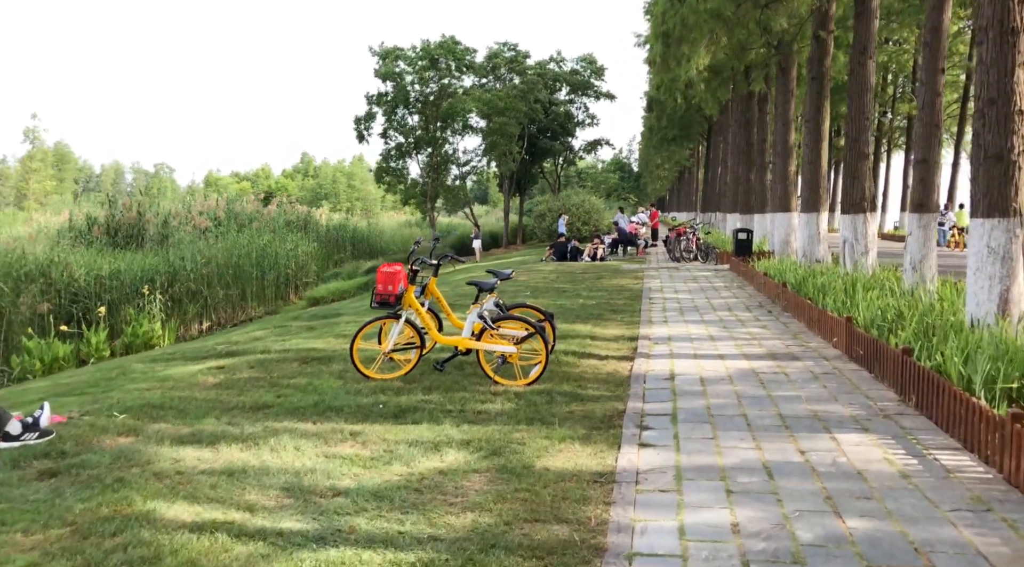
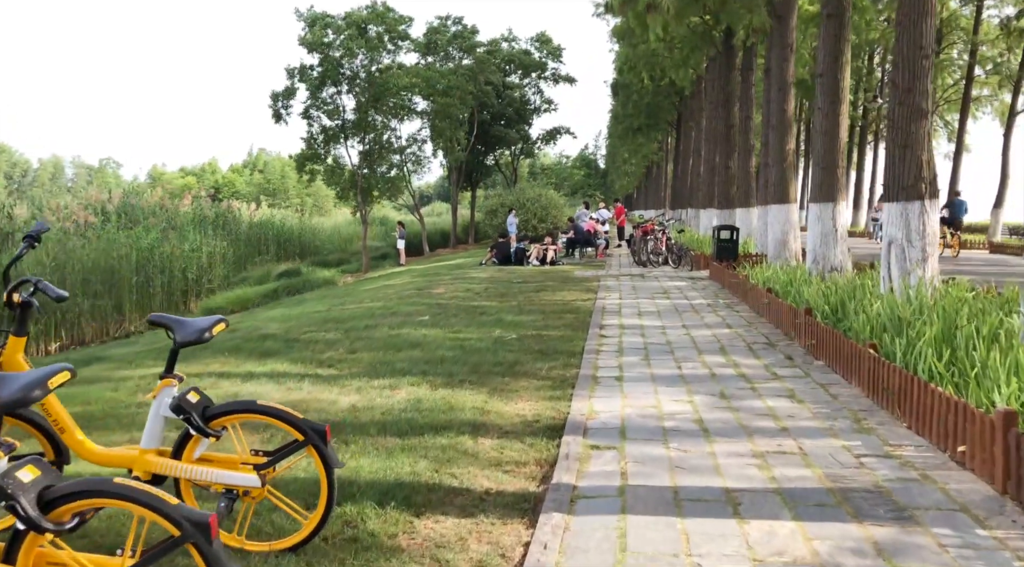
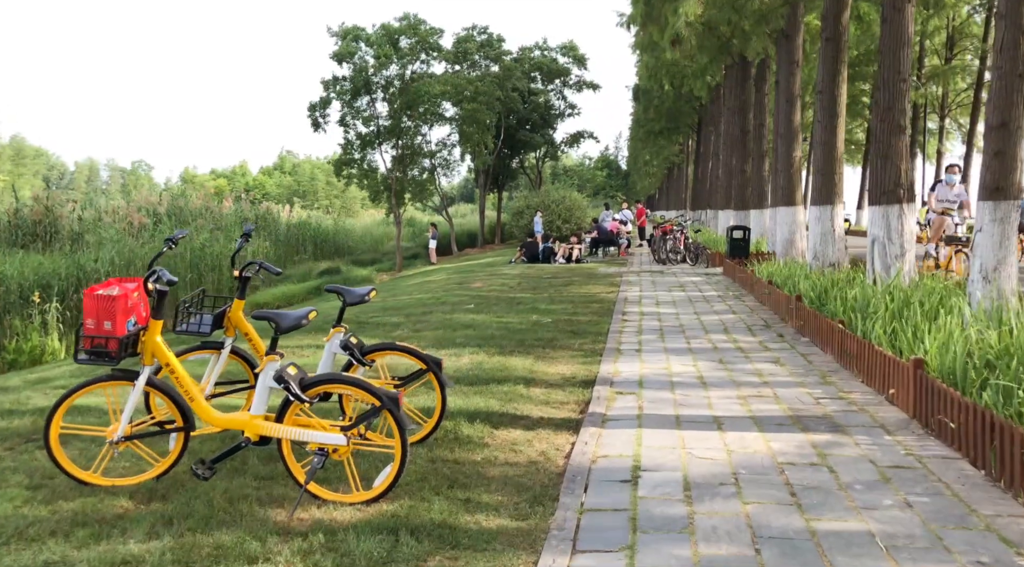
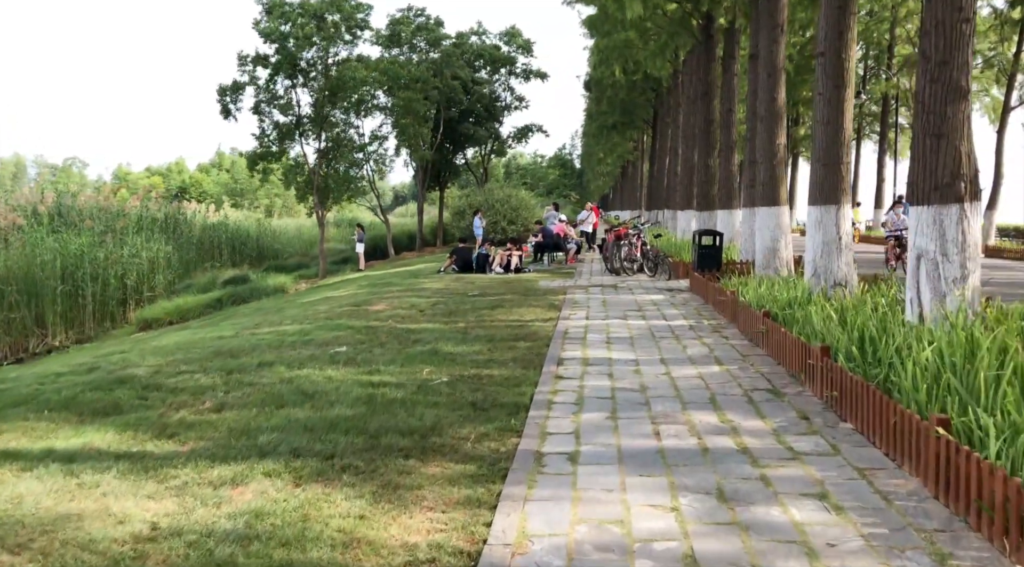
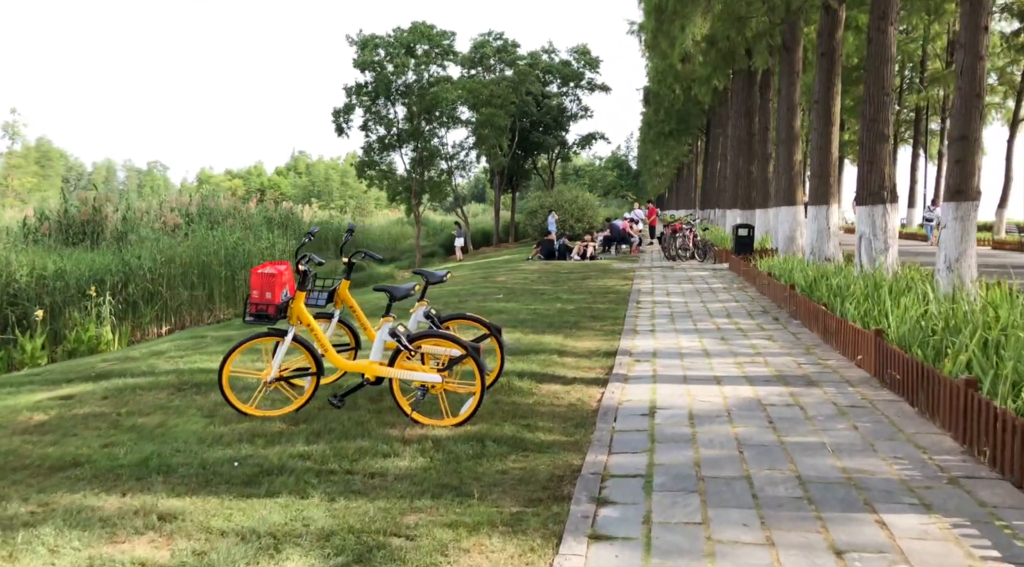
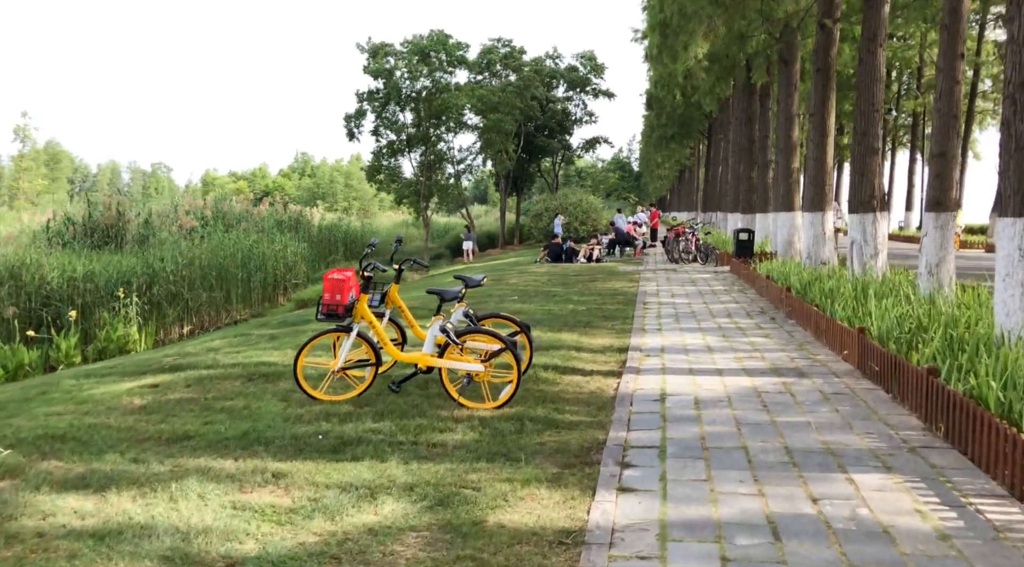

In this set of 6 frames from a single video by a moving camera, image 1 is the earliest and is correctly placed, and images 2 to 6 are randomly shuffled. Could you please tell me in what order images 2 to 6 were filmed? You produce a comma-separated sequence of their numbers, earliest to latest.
6, 5, 3, 2, 4
